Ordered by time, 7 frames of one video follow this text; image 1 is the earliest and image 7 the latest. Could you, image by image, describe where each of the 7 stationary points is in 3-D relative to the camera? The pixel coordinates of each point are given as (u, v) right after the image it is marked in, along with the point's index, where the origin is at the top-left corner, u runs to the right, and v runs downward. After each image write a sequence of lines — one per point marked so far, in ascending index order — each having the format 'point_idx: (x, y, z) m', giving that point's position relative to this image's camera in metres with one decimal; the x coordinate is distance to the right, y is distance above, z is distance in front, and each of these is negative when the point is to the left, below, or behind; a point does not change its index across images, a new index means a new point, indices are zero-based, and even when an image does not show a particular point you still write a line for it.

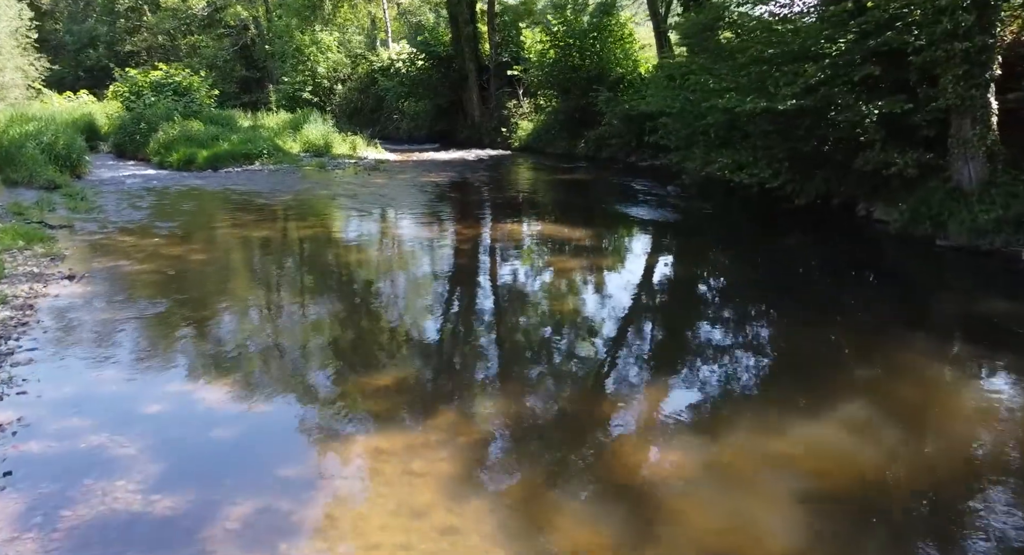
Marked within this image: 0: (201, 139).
0: (-7.0, +3.1, +19.4) m
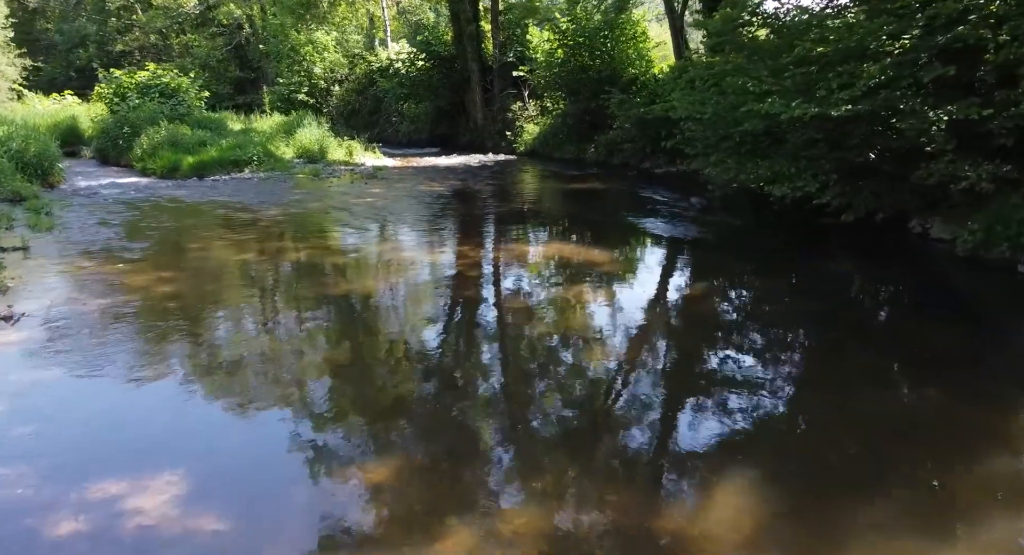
0: (-6.9, +2.8, +18.2) m
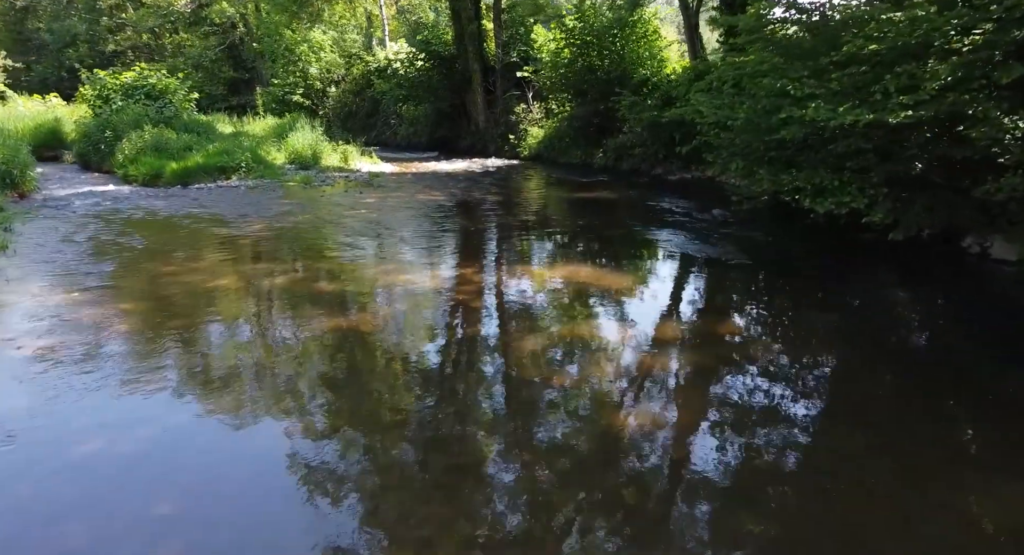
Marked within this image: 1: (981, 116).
0: (-6.8, +2.6, +17.2) m
1: (+3.9, +1.3, +7.1) m
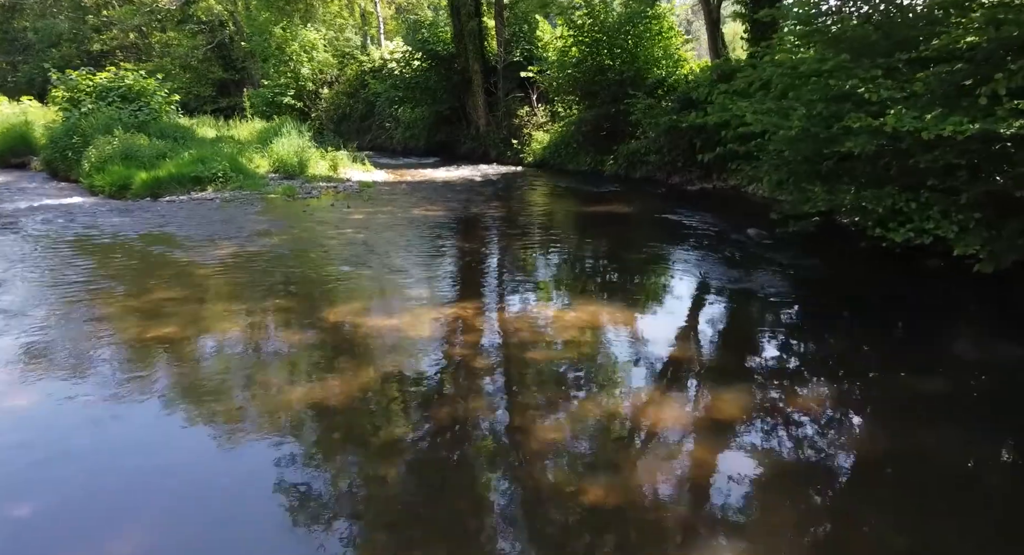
0: (-6.7, +2.2, +15.6) m
1: (+3.9, +1.0, +5.6) m
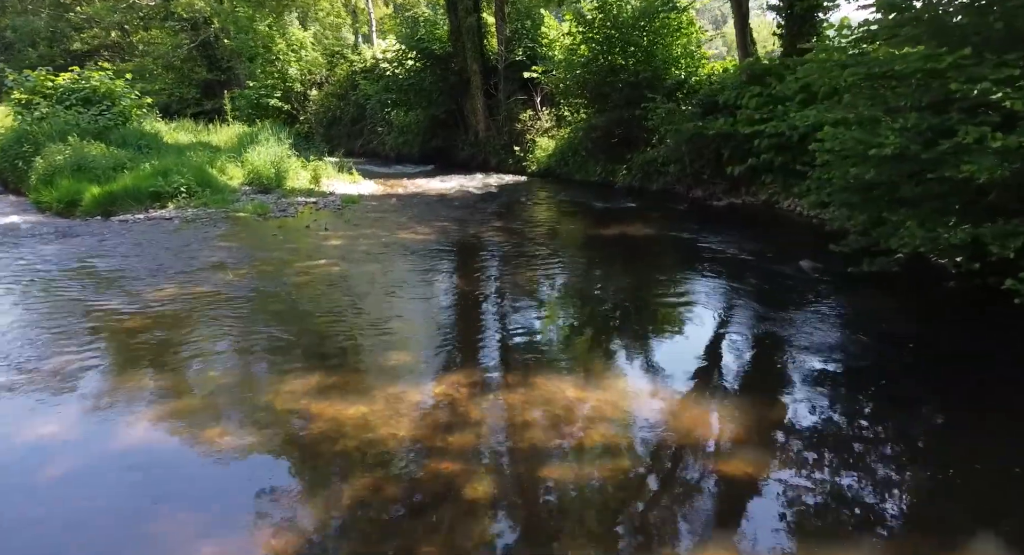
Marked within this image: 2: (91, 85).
0: (-6.6, +1.8, +13.8) m
1: (+4.0, +0.5, +3.8) m
2: (-8.9, +4.1, +18.2) m
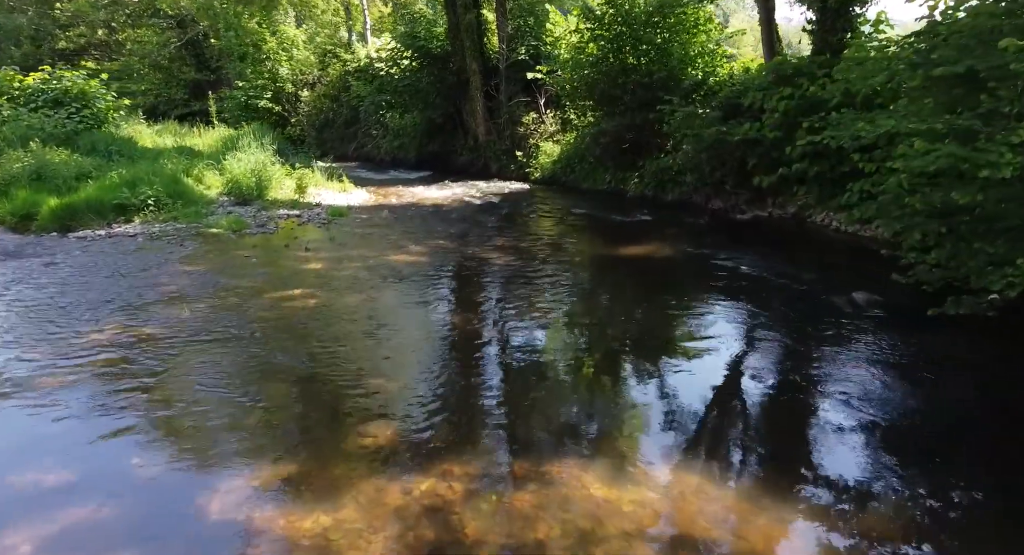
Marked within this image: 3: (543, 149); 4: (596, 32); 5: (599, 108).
0: (-6.6, +1.5, +12.6) m
1: (+4.1, +0.2, +2.5) m
2: (-8.9, +3.8, +16.9) m
3: (+0.6, +2.6, +17.6) m
4: (+1.5, +4.4, +15.4) m
5: (+1.6, +3.1, +15.9) m
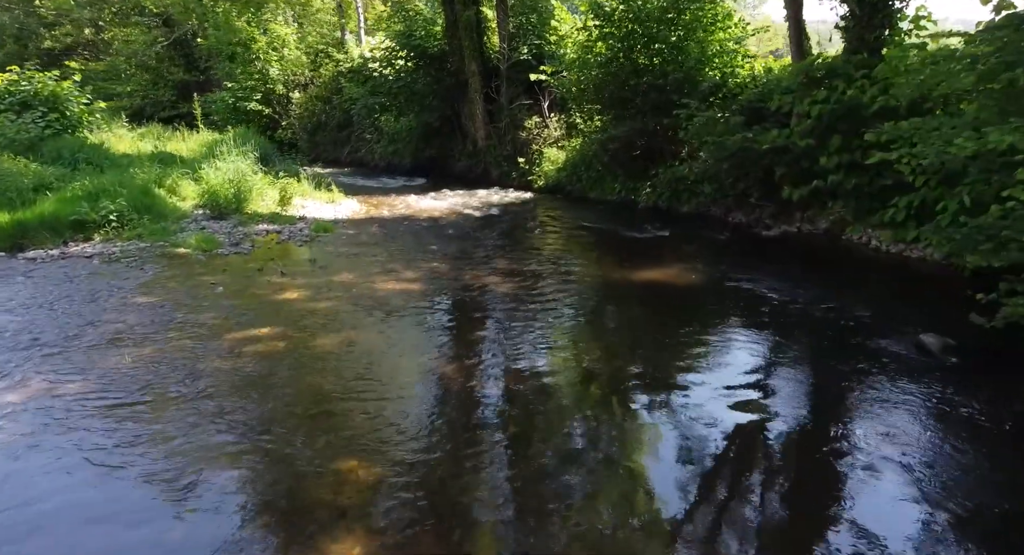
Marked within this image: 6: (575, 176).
0: (-6.6, +1.2, +11.4) m
1: (+4.1, 0.0, +1.3) m
2: (-8.8, +3.5, +15.8) m
3: (+0.7, +2.3, +16.4) m
4: (+1.5, +4.1, +14.3) m
5: (+1.7, +2.8, +14.7) m
6: (+1.1, +1.8, +15.3) m
